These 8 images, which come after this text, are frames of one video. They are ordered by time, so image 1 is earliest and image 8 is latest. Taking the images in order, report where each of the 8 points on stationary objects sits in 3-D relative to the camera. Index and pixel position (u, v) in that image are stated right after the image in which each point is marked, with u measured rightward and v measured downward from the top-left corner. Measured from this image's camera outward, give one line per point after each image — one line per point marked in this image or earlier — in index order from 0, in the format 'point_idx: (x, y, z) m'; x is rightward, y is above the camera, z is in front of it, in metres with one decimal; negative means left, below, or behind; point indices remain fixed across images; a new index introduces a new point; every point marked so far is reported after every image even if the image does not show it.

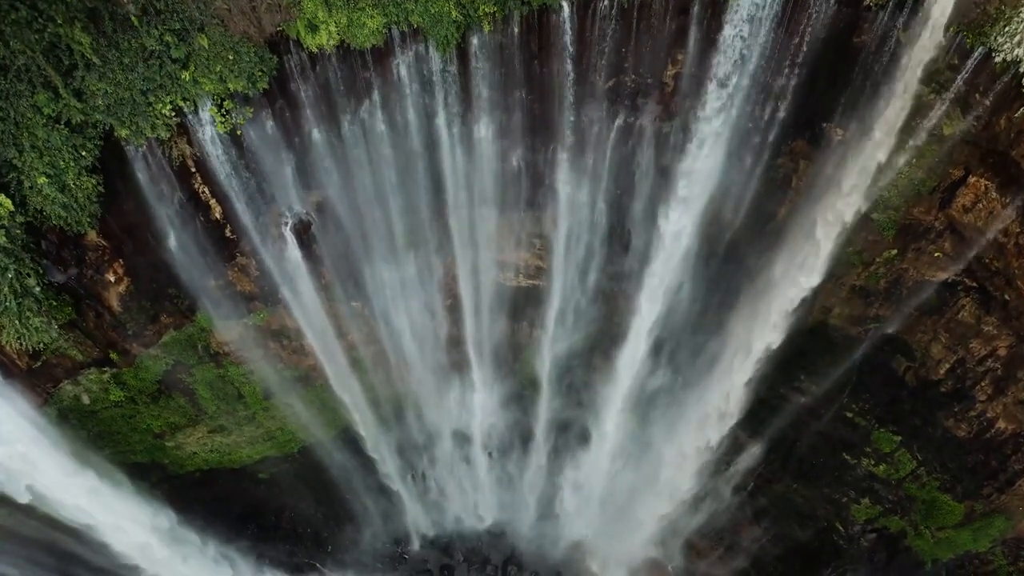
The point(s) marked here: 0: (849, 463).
0: (+6.0, -3.2, +12.3) m
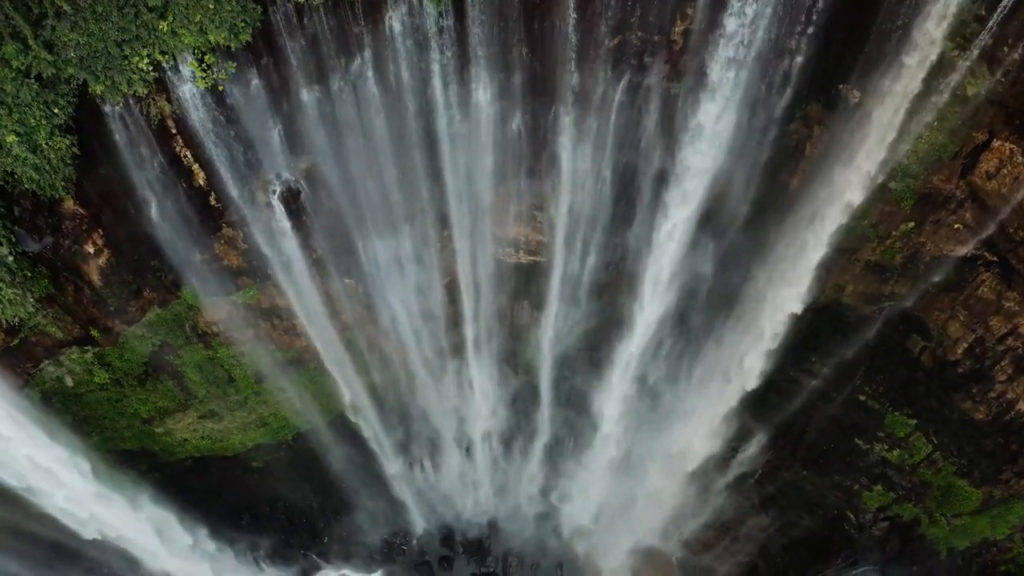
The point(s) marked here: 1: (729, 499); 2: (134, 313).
0: (+6.0, -2.8, +11.9) m
1: (+4.3, -4.2, +13.7) m
2: (-5.6, -0.3, +10.1) m
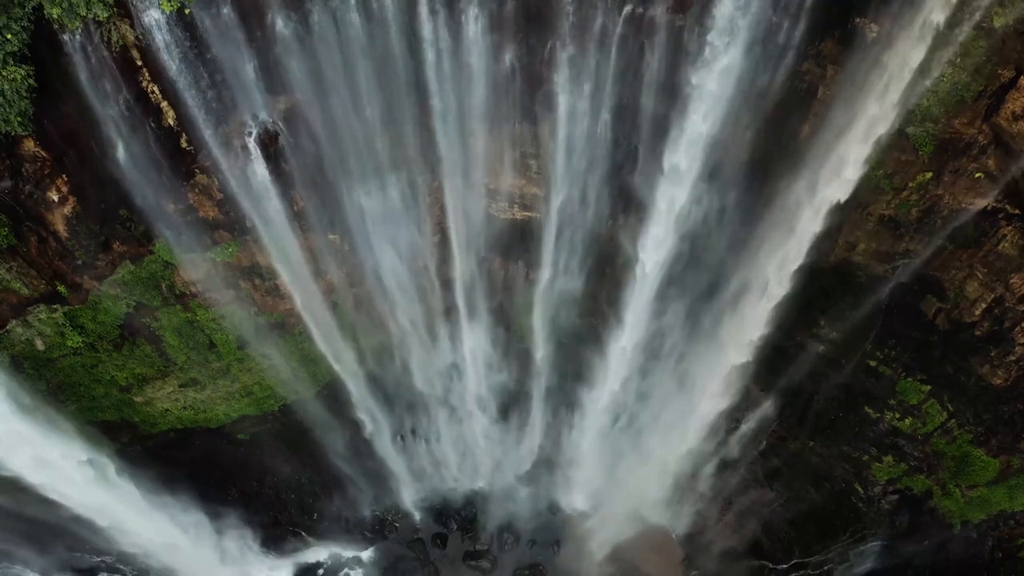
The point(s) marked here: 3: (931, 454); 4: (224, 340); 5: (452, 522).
0: (+6.0, -2.2, +11.3) m
1: (+4.2, -3.6, +13.2) m
2: (-5.7, +0.3, +9.5) m
3: (+6.8, -2.7, +11.1) m
4: (-4.7, -0.8, +11.1) m
5: (-1.2, -4.7, +13.6) m
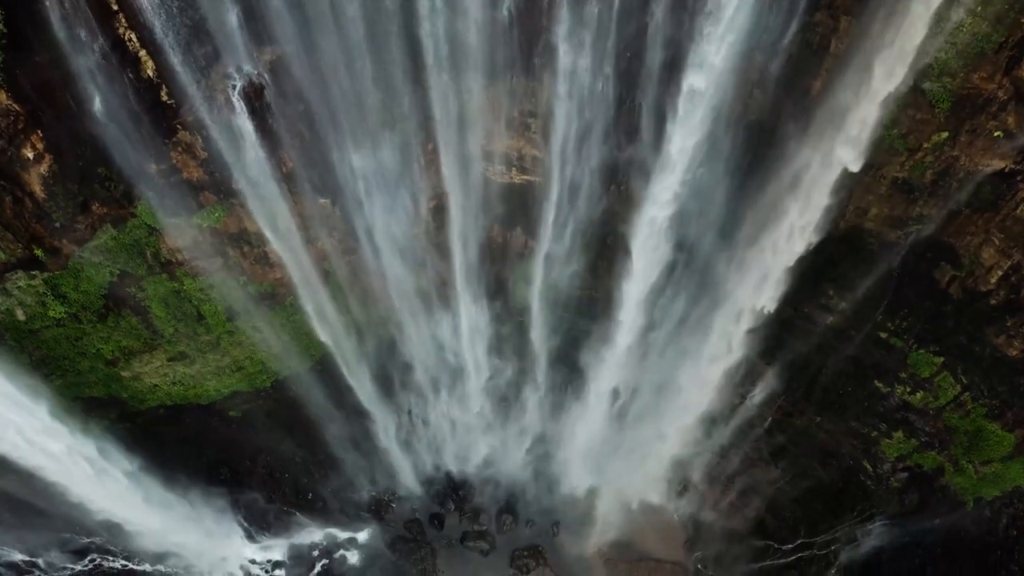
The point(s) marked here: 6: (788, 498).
0: (+5.9, -1.7, +11.0) m
1: (+4.2, -3.0, +12.9) m
2: (-5.8, +0.8, +9.2) m
3: (+6.8, -2.2, +10.7) m
4: (-4.7, -0.4, +10.7) m
5: (-1.2, -4.2, +13.2) m
6: (+5.1, -3.9, +12.5) m
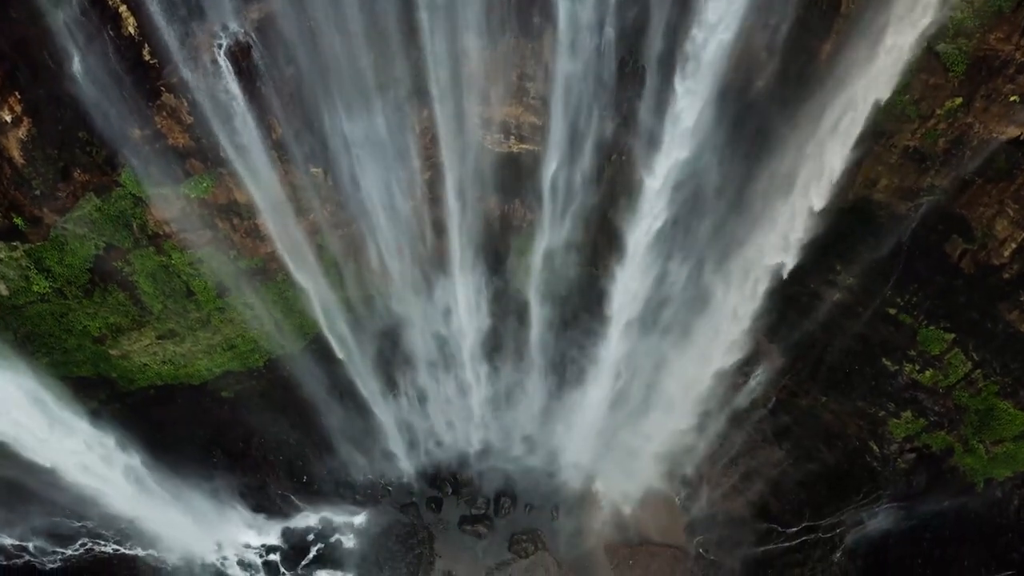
0: (+5.9, -1.3, +10.7) m
1: (+4.2, -2.6, +12.6) m
2: (-5.8, +1.1, +8.9) m
3: (+6.7, -1.8, +10.4) m
4: (-4.7, 0.0, +10.4) m
5: (-1.2, -3.8, +13.0) m
6: (+5.0, -3.5, +12.2) m
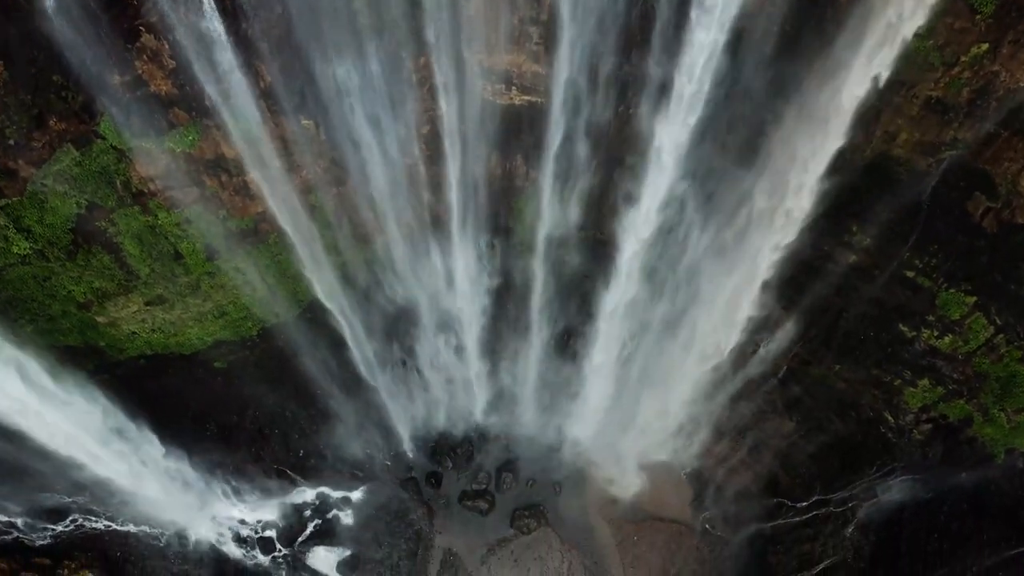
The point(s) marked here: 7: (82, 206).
0: (+5.9, -0.7, +10.3) m
1: (+4.2, -2.0, +12.2) m
2: (-5.8, +1.6, +8.4) m
3: (+6.8, -1.3, +10.0) m
4: (-4.7, +0.5, +10.0) m
5: (-1.2, -3.2, +12.6) m
6: (+5.1, -2.9, +11.8) m
7: (-5.7, +1.1, +9.0) m
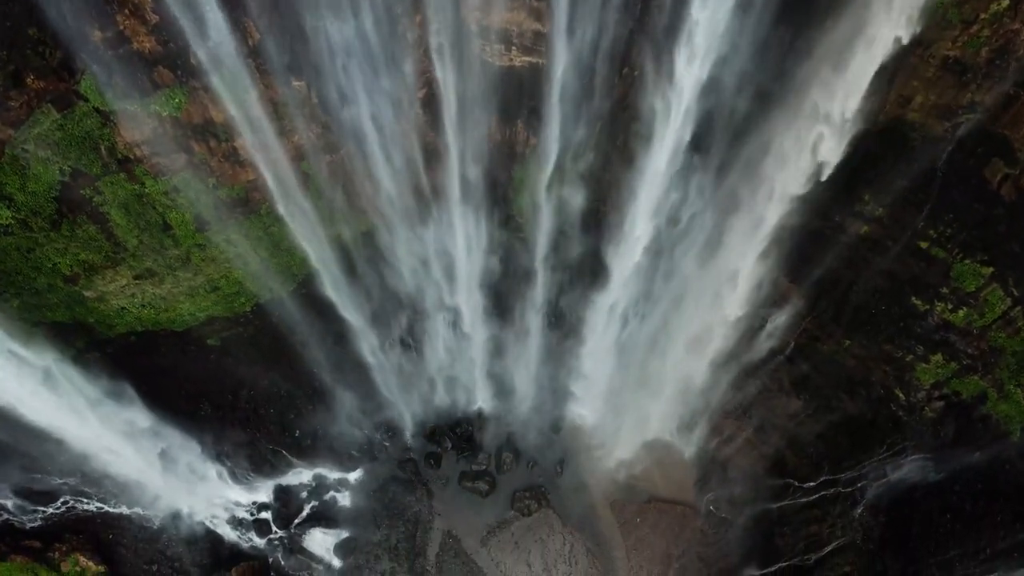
0: (+5.9, -0.3, +9.9) m
1: (+4.2, -1.6, +11.9) m
2: (-5.8, +2.0, +8.1) m
3: (+6.8, -0.9, +9.7) m
4: (-4.7, +0.9, +9.7) m
5: (-1.2, -2.7, +12.3) m
6: (+5.1, -2.4, +11.5) m
7: (-5.7, +1.5, +8.7) m
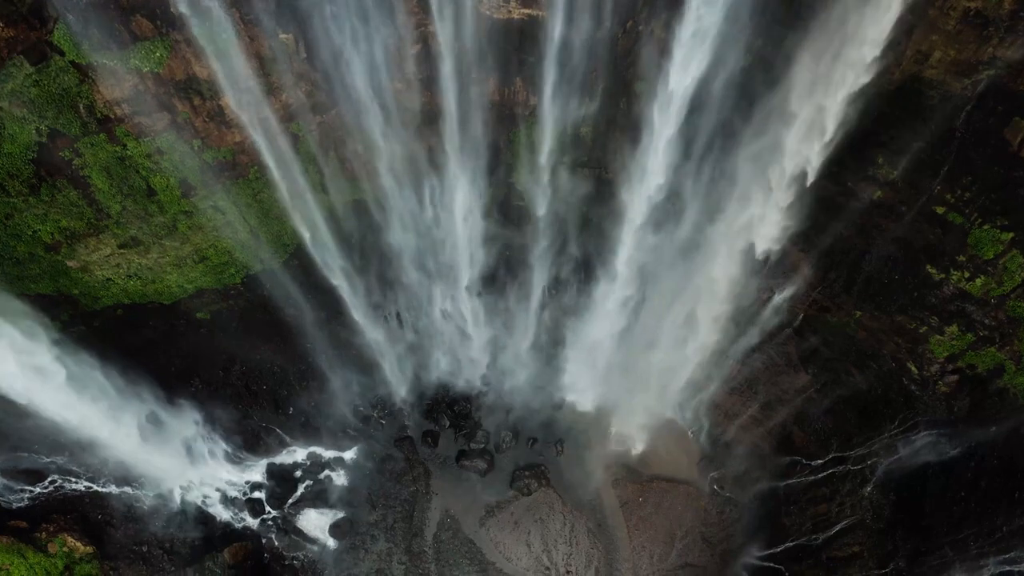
0: (+5.9, +0.2, +9.6) m
1: (+4.2, -1.1, +11.5) m
2: (-5.8, +2.4, +7.7) m
3: (+6.8, -0.4, +9.3) m
4: (-4.7, +1.4, +9.3) m
5: (-1.2, -2.3, +12.0) m
6: (+5.1, -2.0, +11.1) m
7: (-5.7, +1.9, +8.3) m
